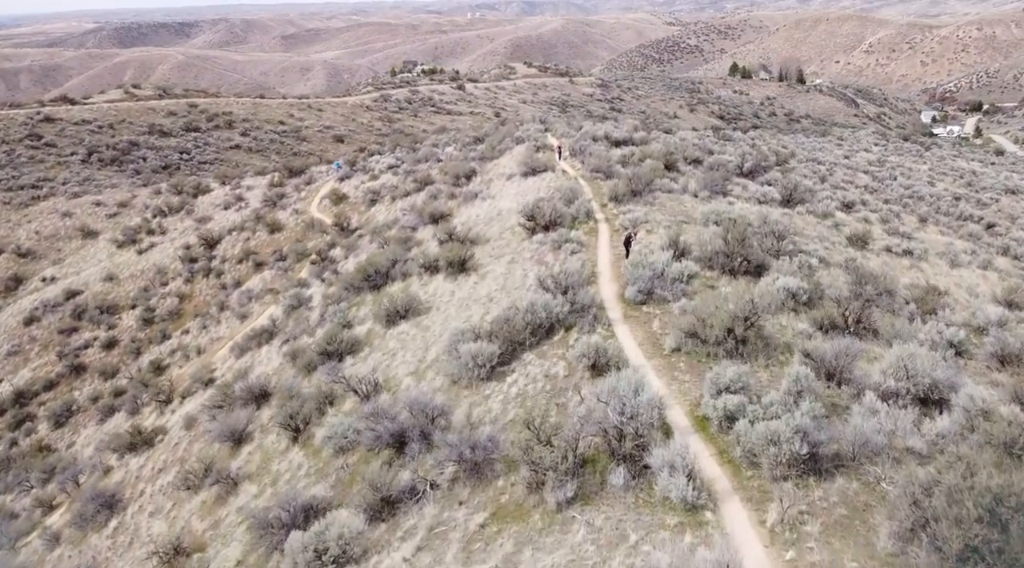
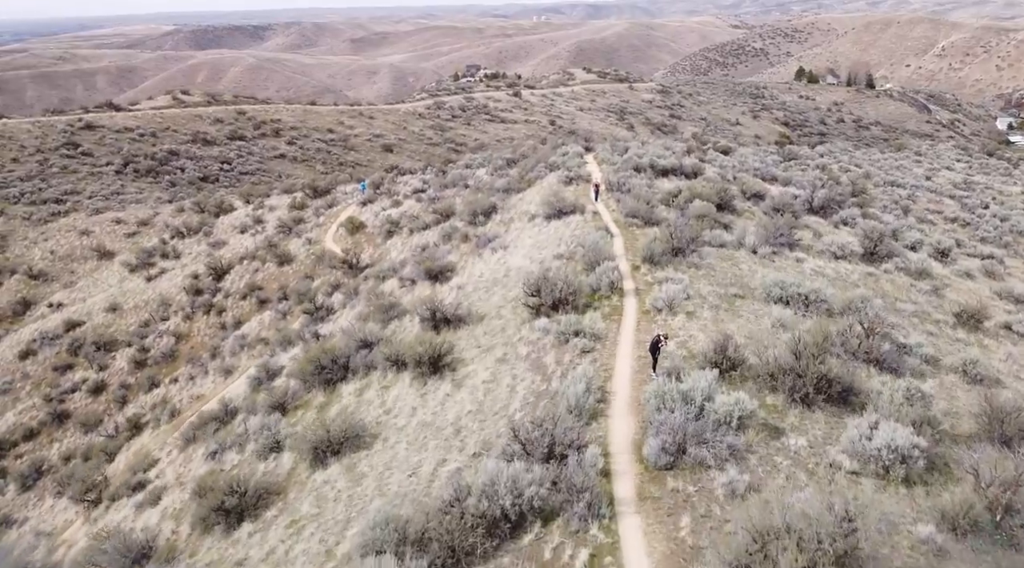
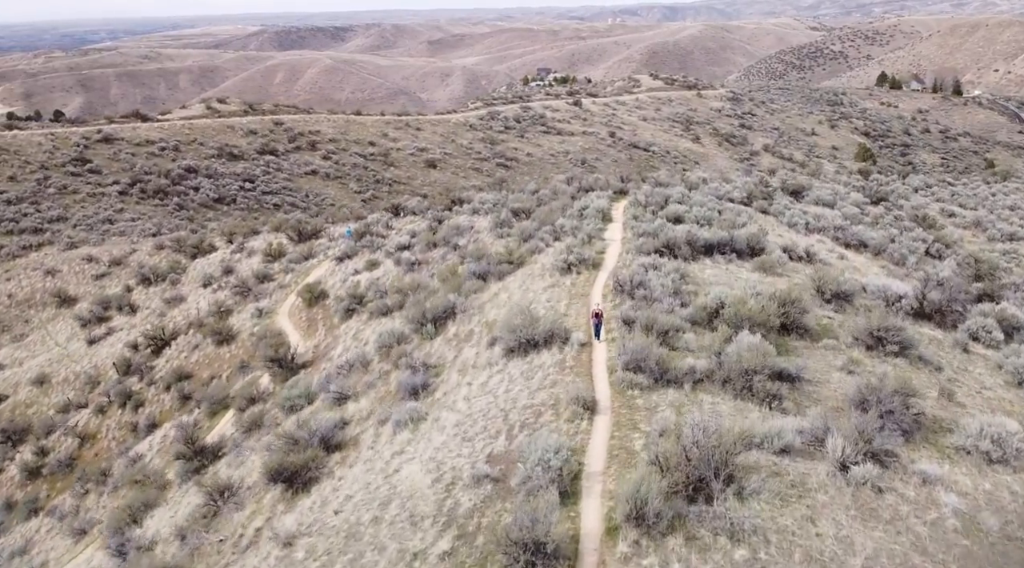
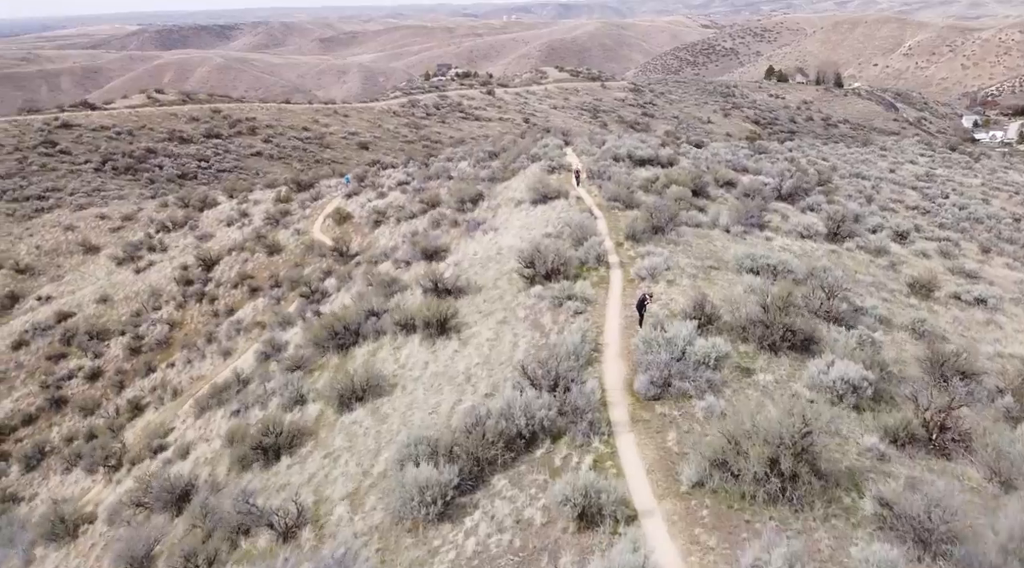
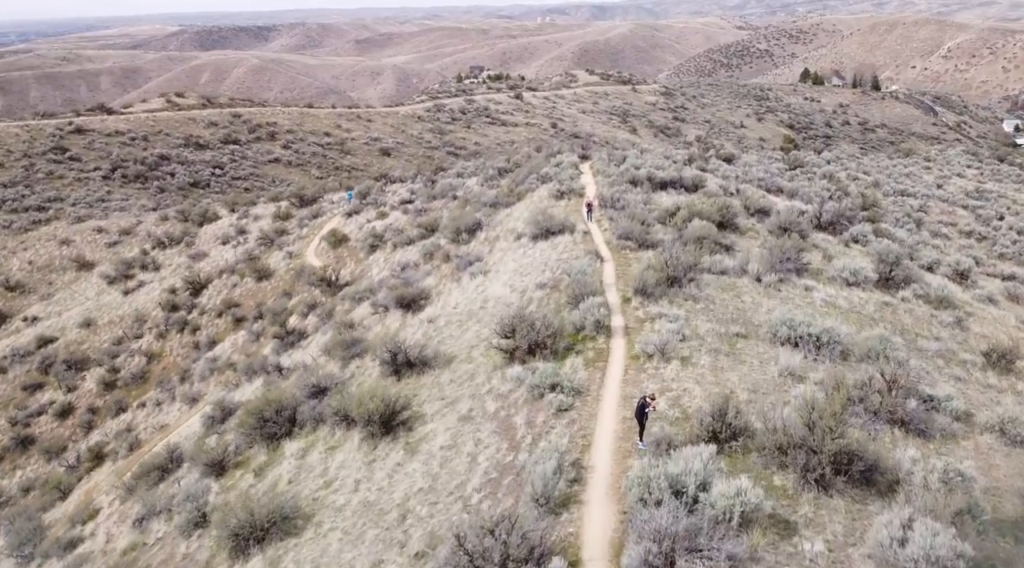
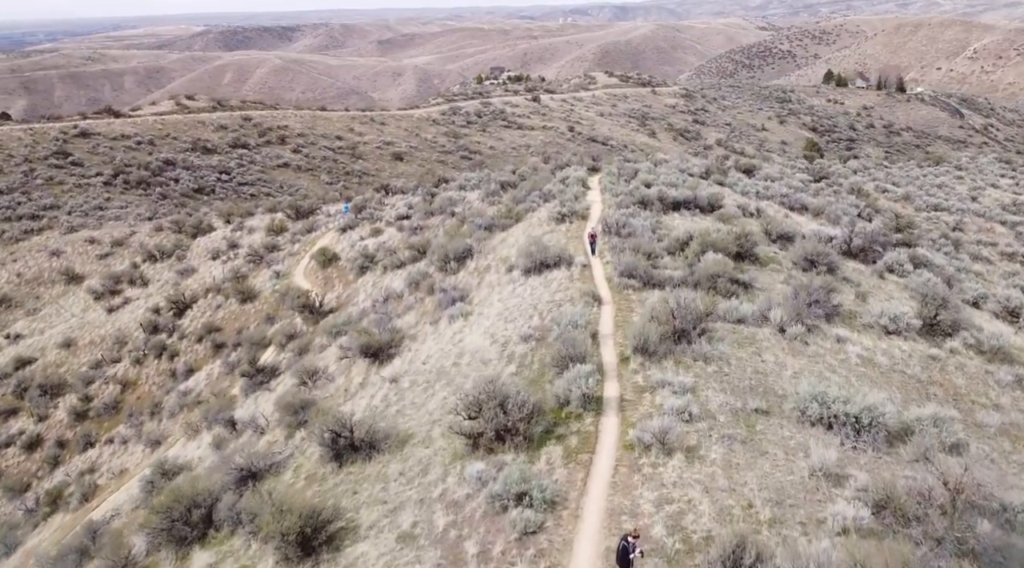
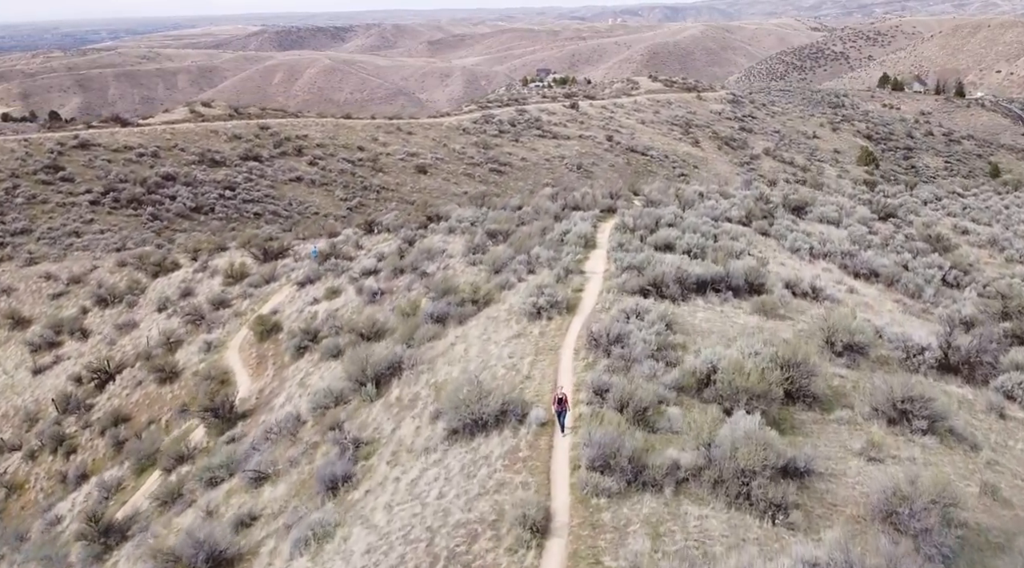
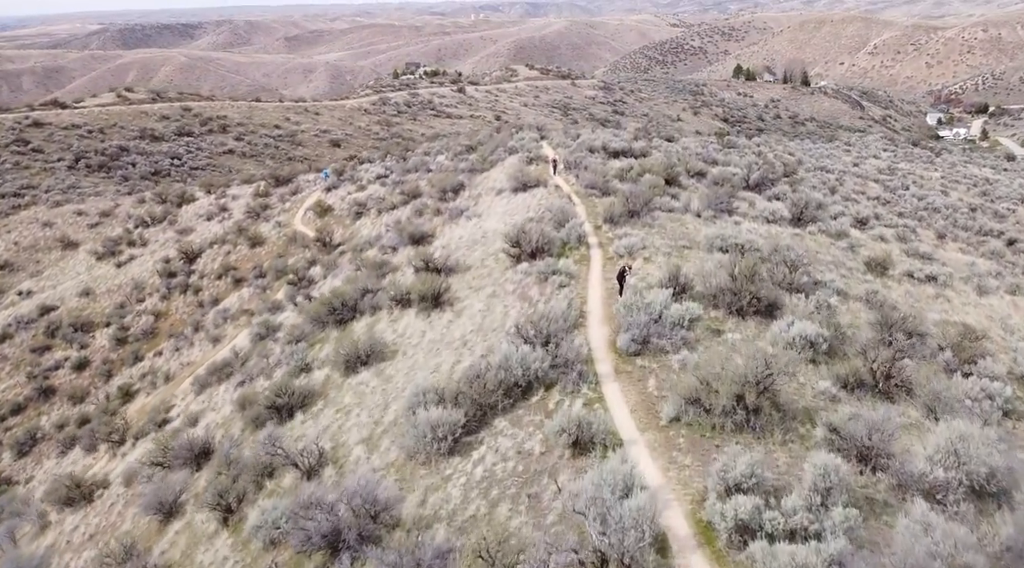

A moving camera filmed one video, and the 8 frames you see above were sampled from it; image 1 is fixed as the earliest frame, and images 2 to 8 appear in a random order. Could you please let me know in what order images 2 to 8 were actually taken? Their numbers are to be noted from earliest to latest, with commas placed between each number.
8, 4, 2, 5, 6, 3, 7
